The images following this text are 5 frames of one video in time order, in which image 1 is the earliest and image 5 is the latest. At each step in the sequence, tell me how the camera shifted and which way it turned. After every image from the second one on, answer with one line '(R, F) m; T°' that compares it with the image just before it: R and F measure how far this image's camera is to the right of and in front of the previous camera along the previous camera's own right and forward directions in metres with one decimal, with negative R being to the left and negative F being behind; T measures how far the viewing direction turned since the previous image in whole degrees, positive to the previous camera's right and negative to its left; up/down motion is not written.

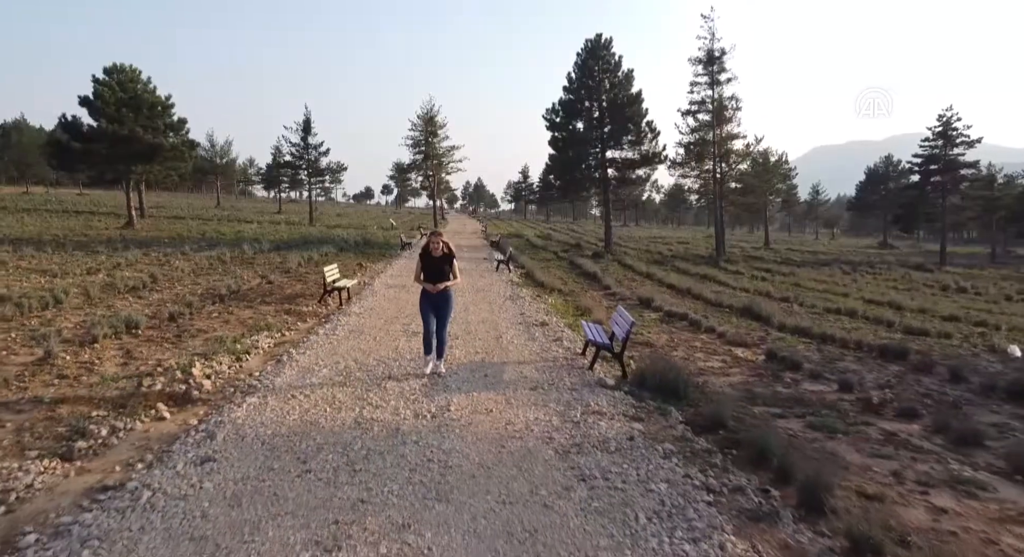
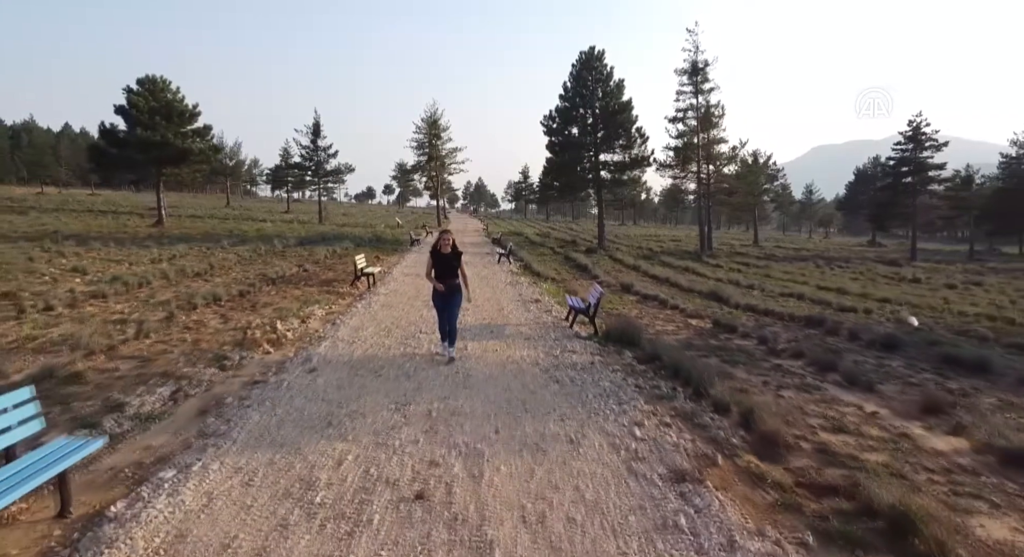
(0.0, -2.7) m; 0°
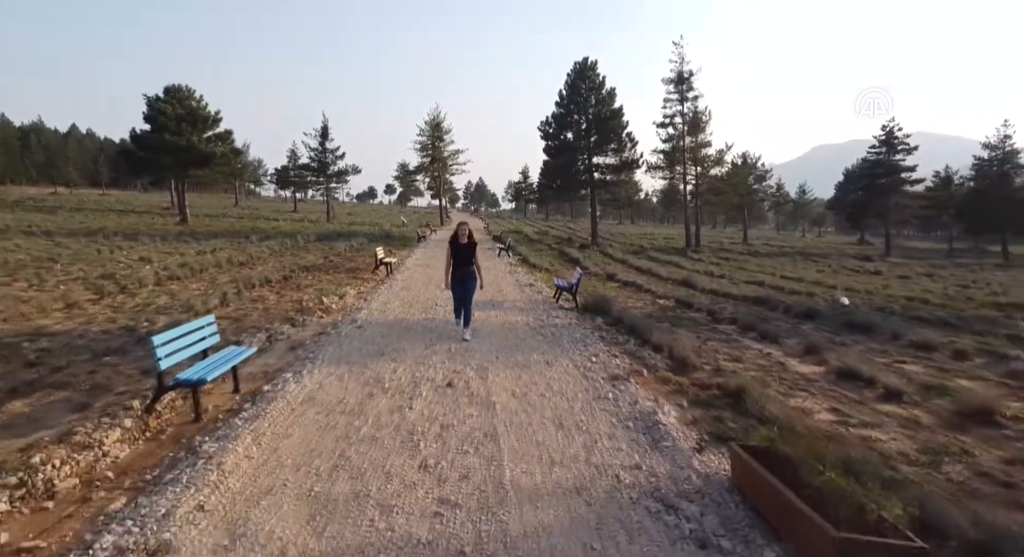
(+0.1, -2.7) m; 0°
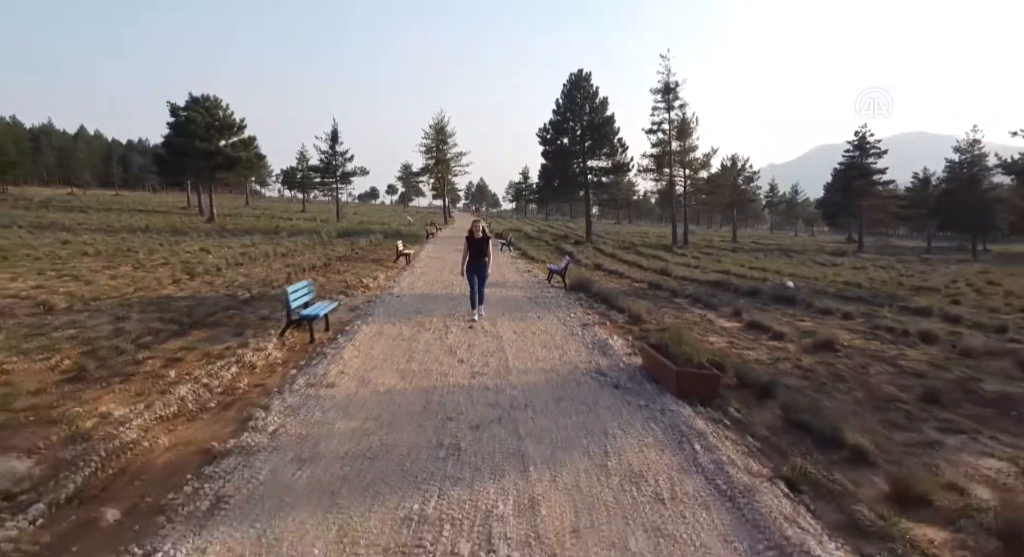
(0.0, -3.3) m; 0°
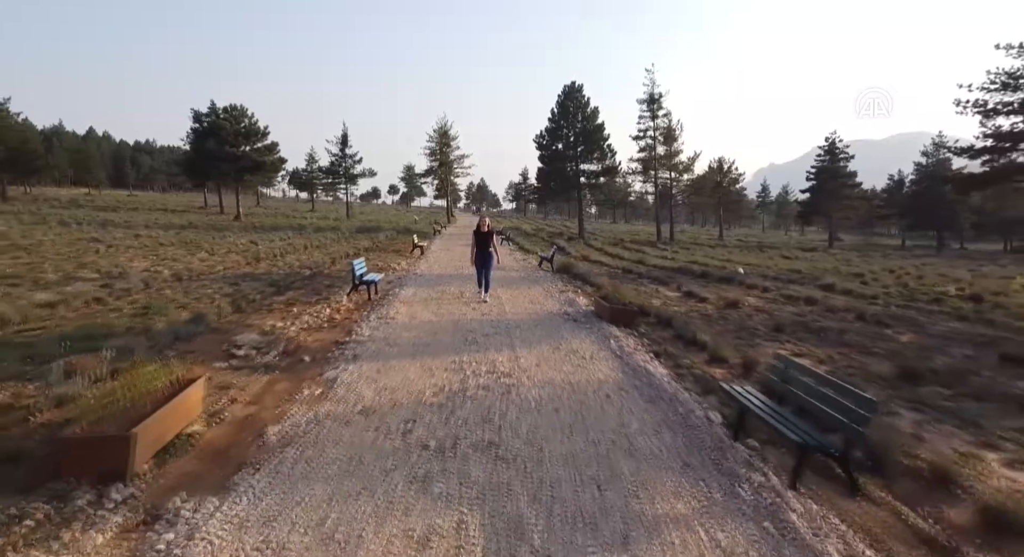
(+0.1, -4.0) m; 0°
